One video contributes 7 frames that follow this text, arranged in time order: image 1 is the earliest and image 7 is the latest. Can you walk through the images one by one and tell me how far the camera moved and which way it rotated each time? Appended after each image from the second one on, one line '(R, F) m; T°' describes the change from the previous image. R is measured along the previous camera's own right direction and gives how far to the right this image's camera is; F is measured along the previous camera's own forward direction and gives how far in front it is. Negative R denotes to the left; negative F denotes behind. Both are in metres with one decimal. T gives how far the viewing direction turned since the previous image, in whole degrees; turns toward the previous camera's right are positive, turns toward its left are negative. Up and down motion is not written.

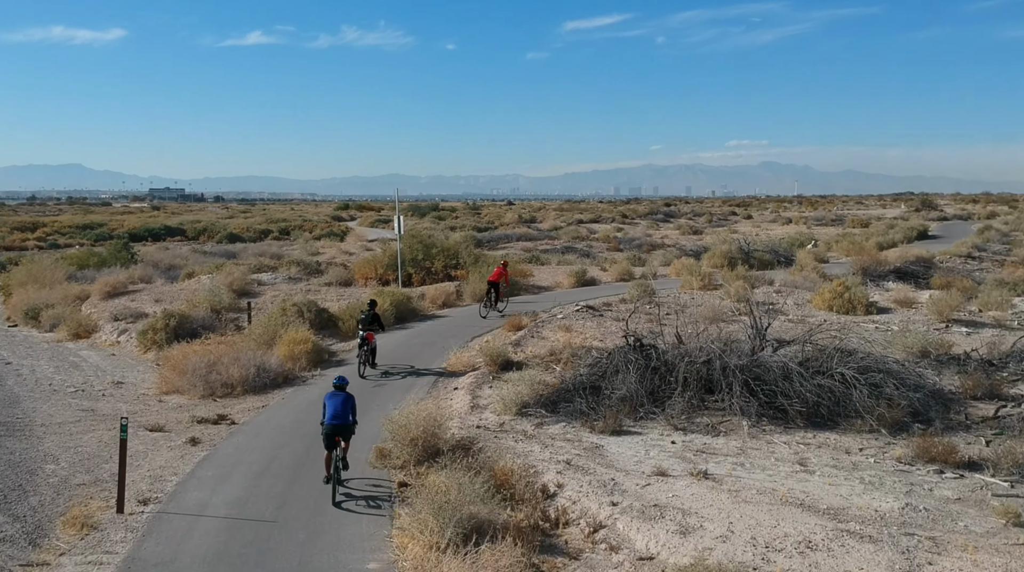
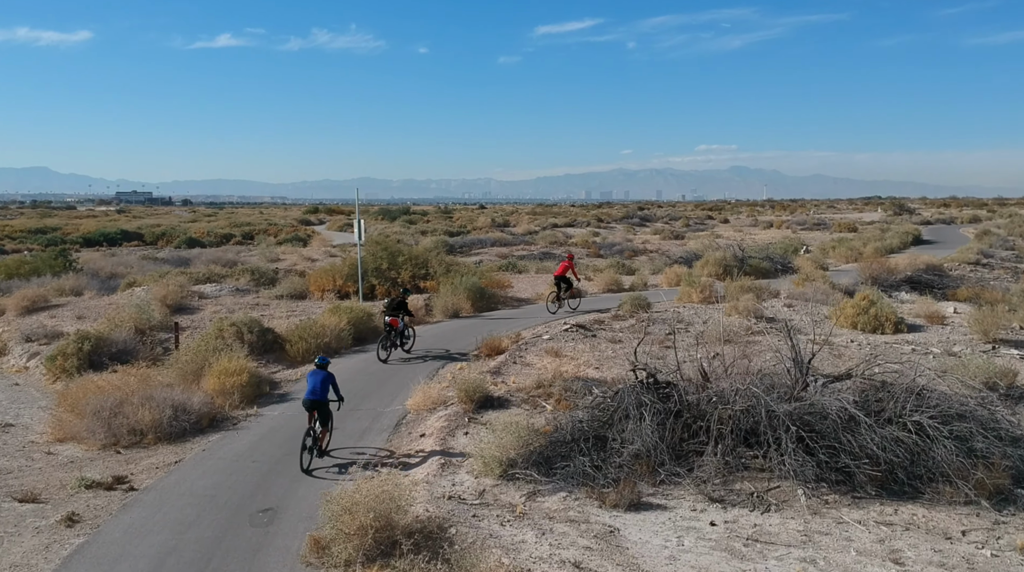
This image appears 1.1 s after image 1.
(-0.1, +3.4) m; +2°
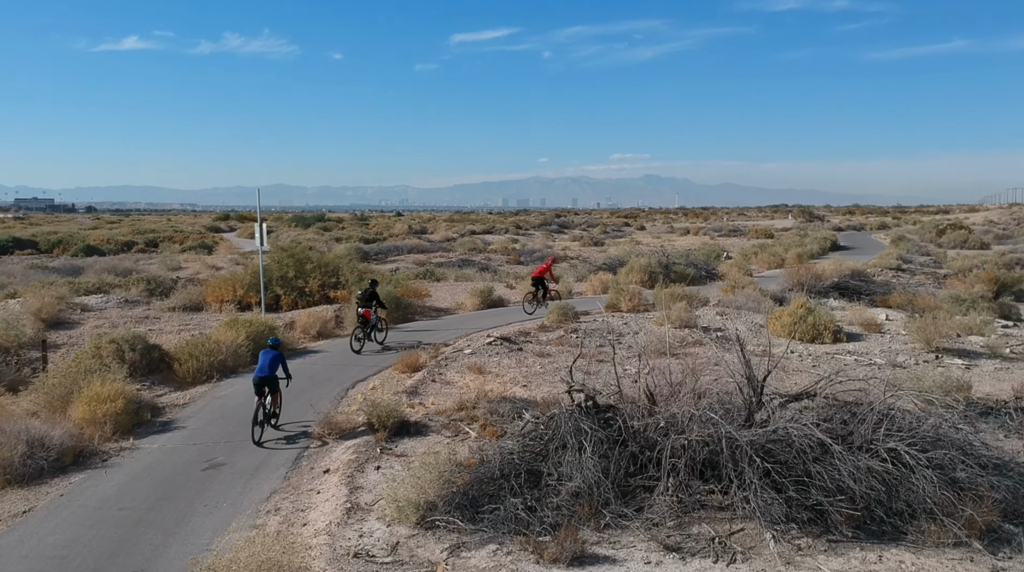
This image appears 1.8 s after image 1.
(0.0, +1.7) m; +5°
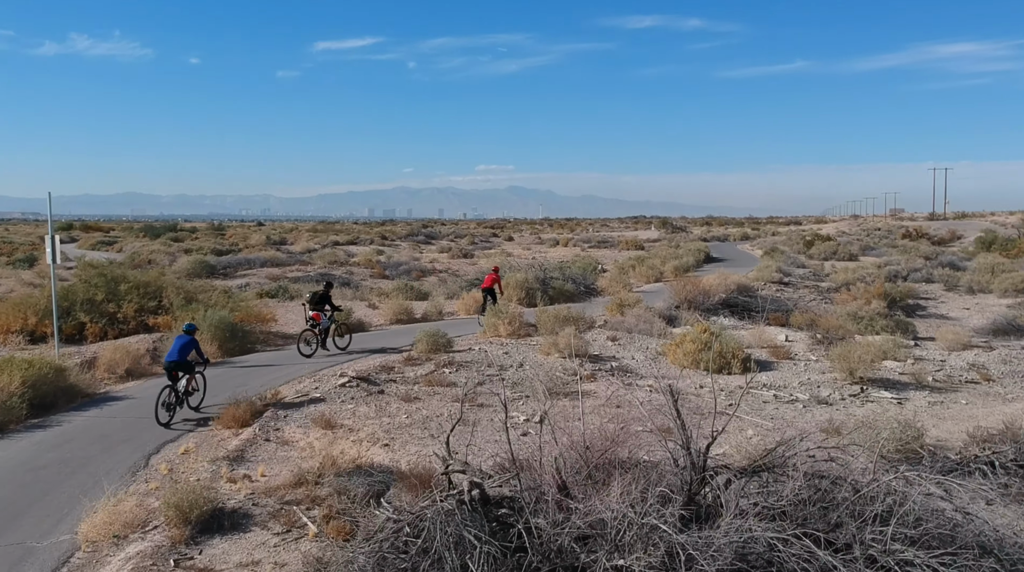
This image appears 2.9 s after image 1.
(+0.1, +3.4) m; +8°
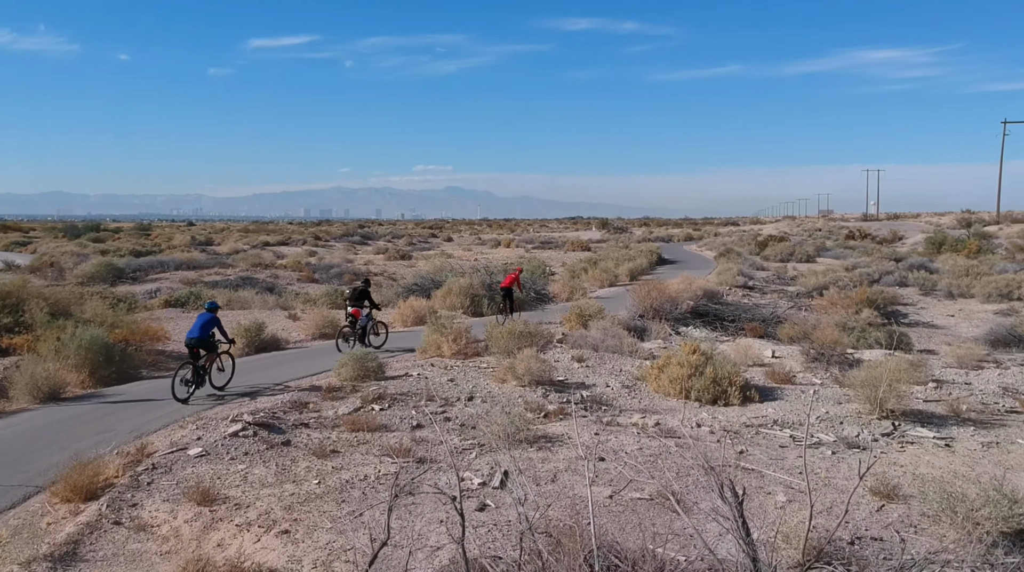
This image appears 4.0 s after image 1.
(-0.1, +3.6) m; +4°
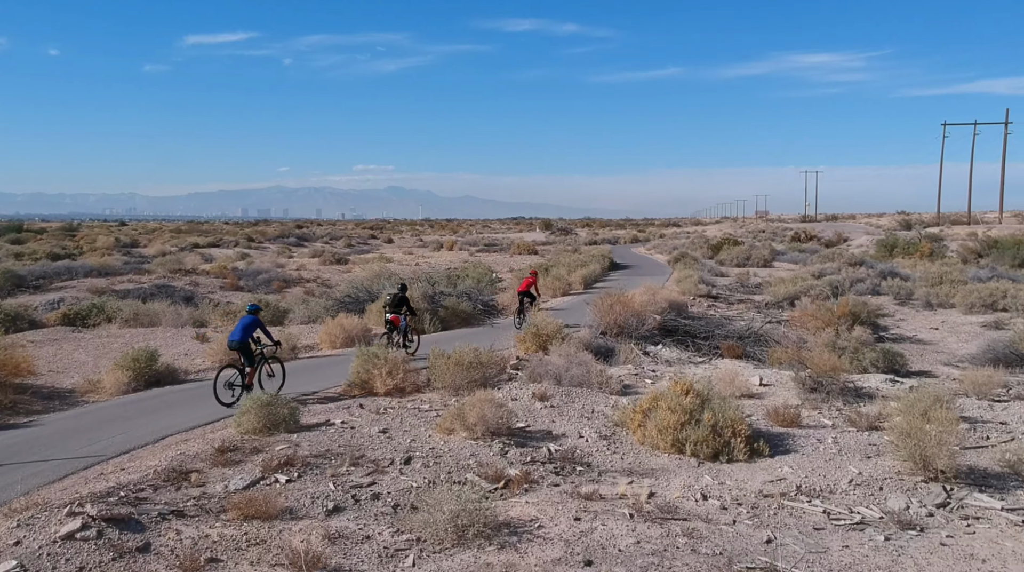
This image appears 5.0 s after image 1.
(-0.1, +3.2) m; +3°
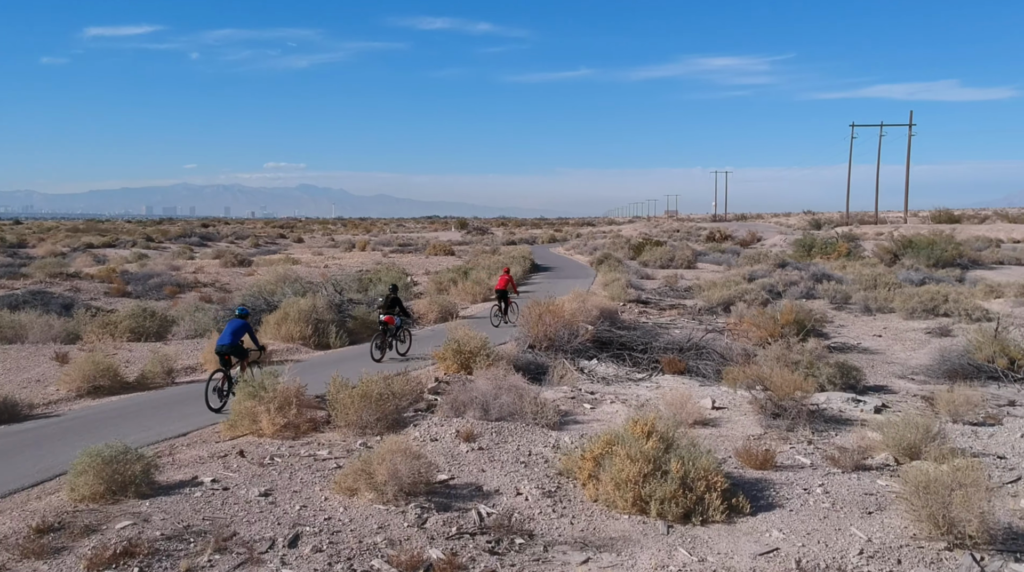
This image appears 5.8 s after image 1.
(0.0, +2.5) m; +5°
